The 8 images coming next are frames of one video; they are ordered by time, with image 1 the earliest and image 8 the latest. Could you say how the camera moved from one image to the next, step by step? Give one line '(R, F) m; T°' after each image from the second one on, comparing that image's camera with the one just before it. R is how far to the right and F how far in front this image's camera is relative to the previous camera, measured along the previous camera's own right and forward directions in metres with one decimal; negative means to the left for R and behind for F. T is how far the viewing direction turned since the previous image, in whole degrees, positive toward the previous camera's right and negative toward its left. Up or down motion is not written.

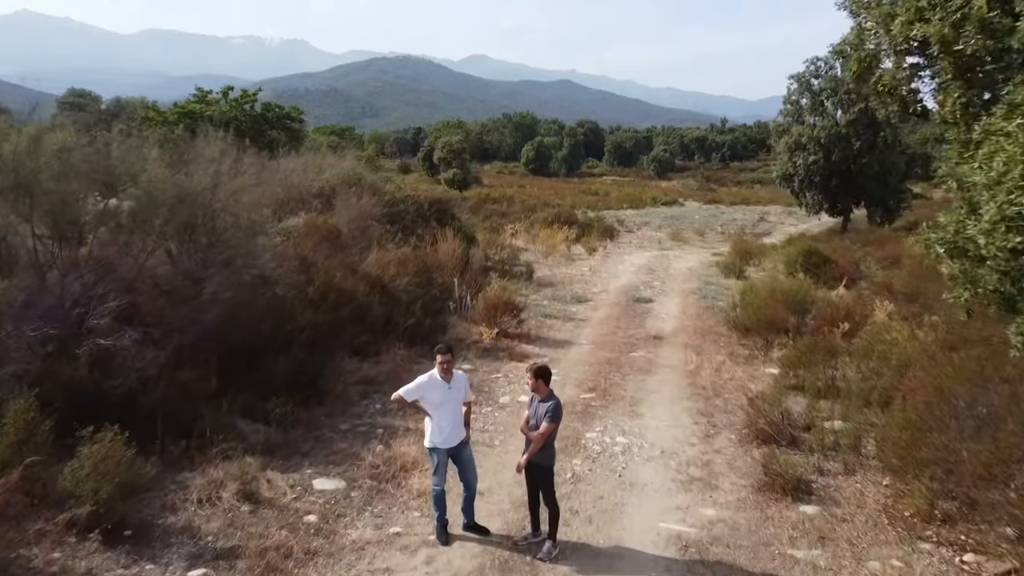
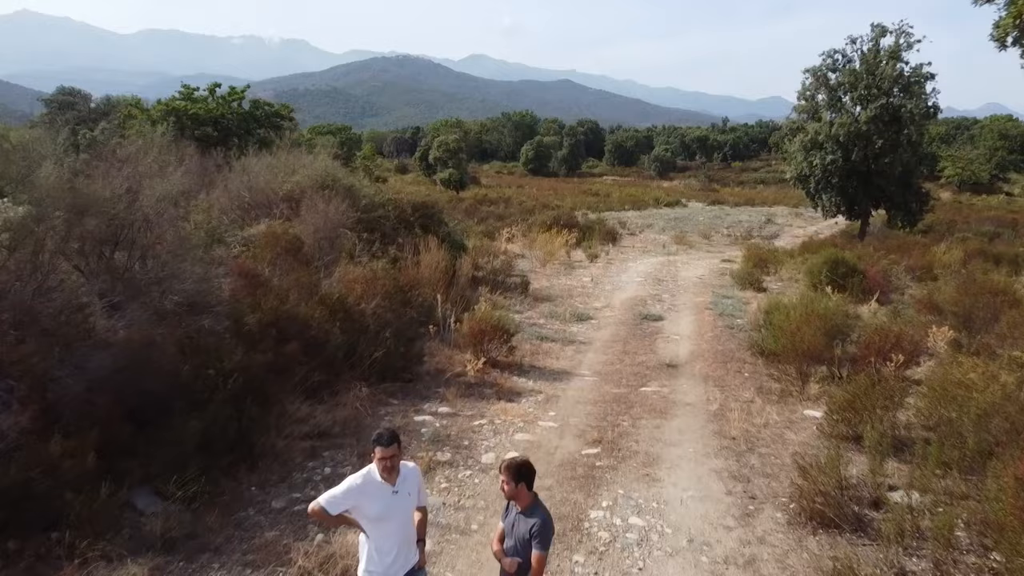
(+0.1, +1.2) m; 0°
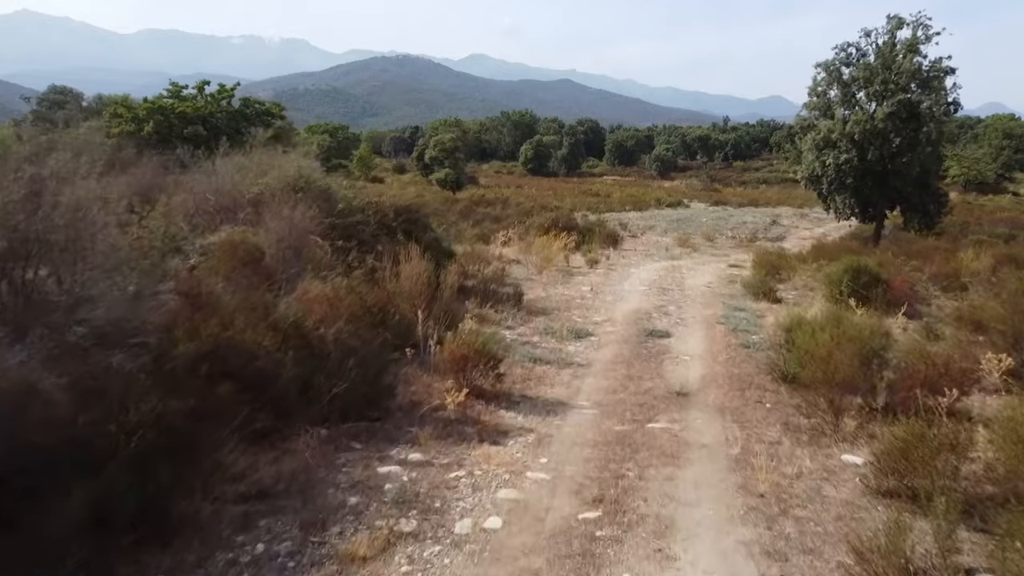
(+0.1, +0.9) m; 0°
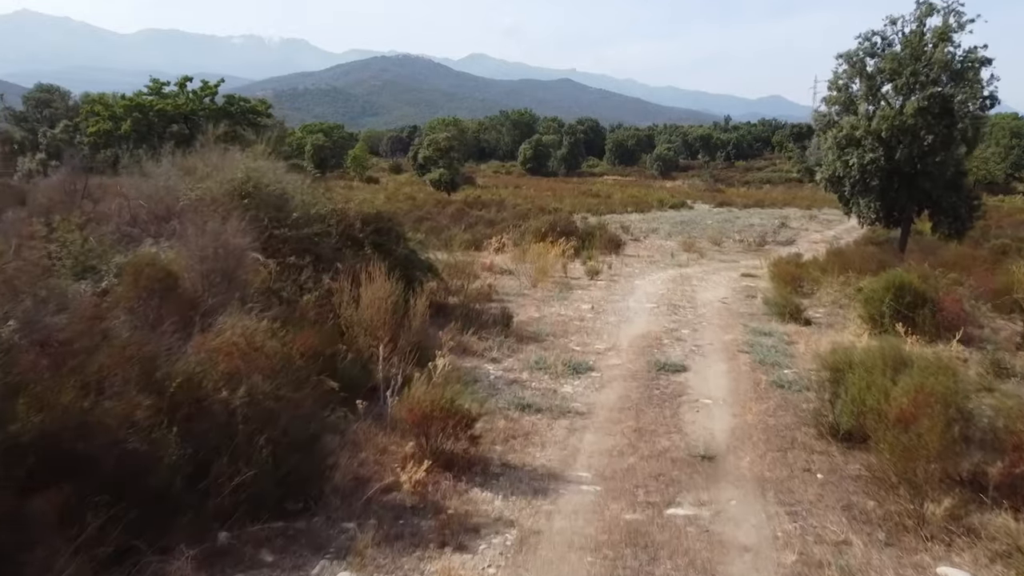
(+0.2, +1.4) m; 0°
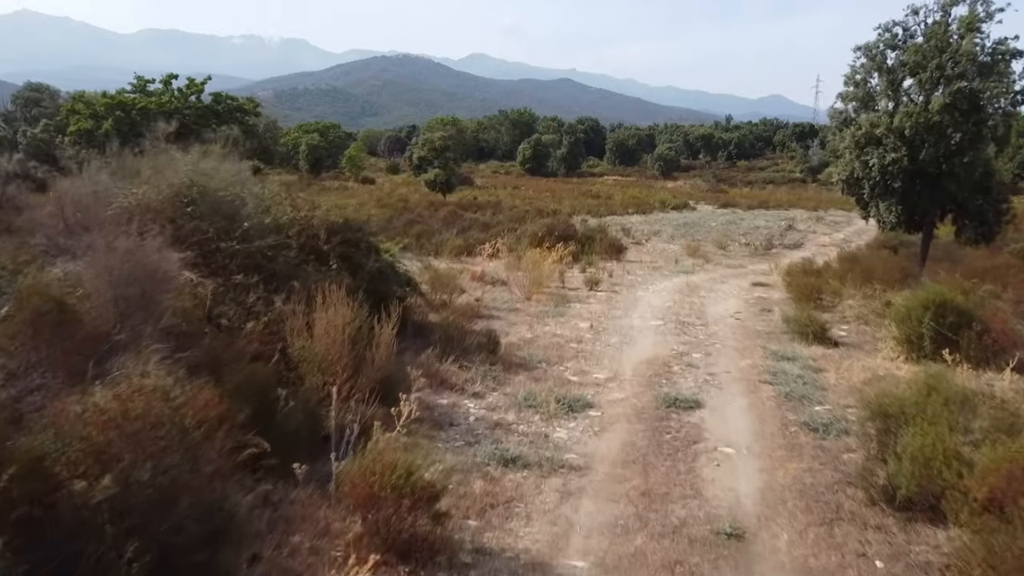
(+0.1, +1.1) m; 0°
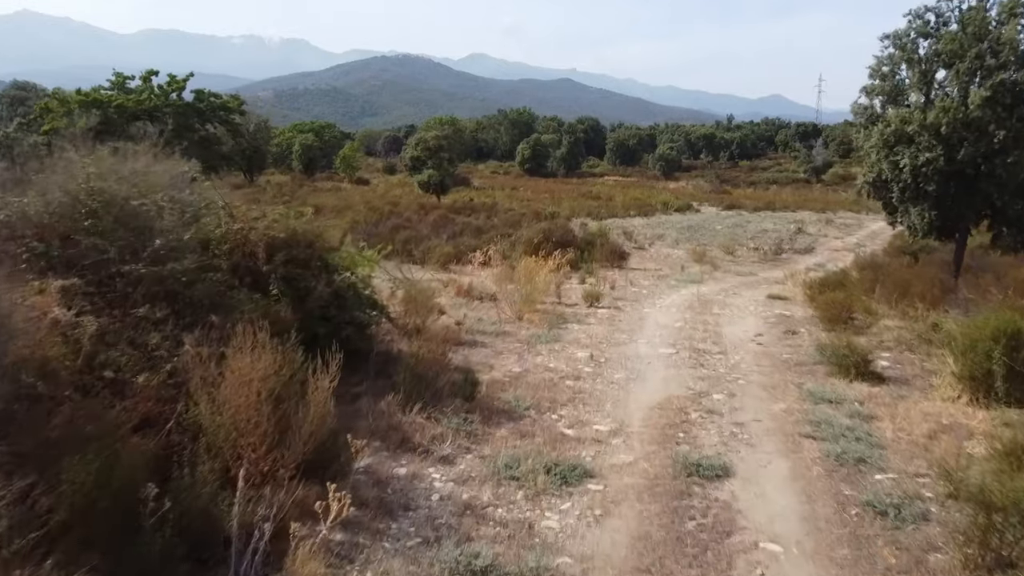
(+0.2, +1.3) m; 0°
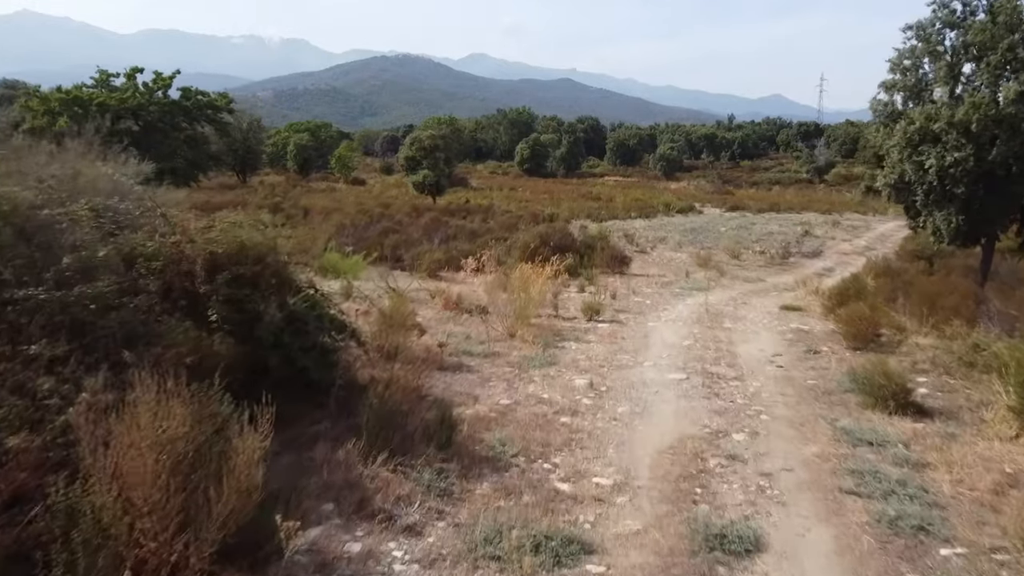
(+0.1, +0.9) m; 0°
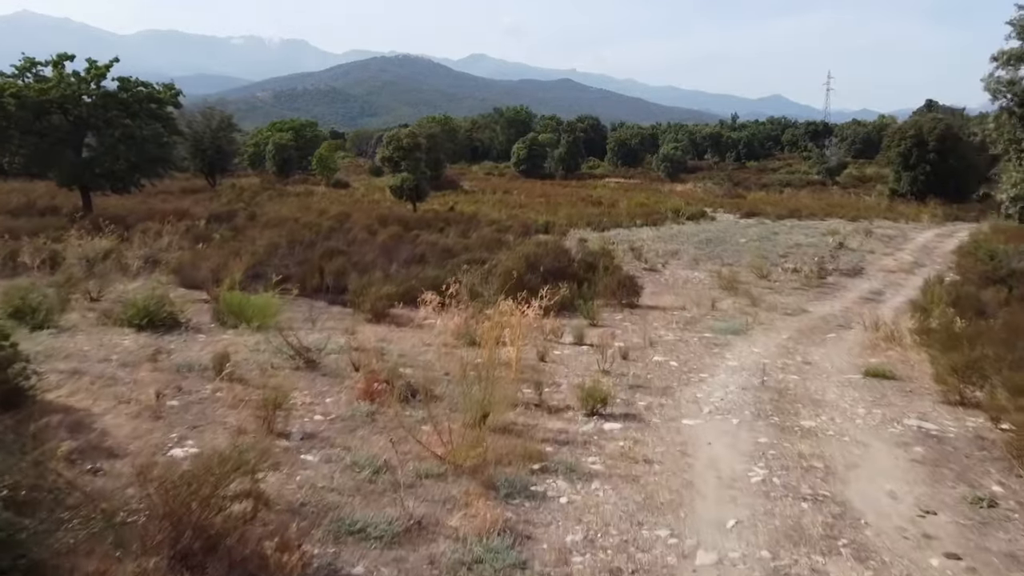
(+0.4, +3.6) m; 0°
